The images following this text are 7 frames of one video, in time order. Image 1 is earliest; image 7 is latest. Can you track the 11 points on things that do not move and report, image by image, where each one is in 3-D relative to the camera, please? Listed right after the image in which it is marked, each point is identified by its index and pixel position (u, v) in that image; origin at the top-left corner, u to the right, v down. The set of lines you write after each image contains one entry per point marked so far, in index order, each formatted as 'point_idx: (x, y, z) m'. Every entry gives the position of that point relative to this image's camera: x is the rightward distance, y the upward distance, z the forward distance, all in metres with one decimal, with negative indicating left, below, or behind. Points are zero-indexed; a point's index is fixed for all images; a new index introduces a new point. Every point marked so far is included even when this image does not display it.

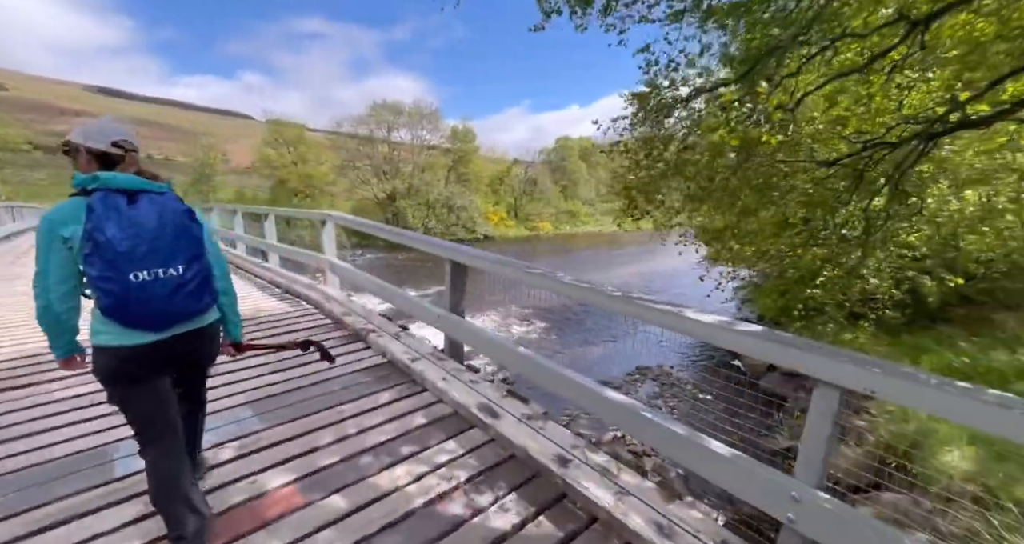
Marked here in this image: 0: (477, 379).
0: (-0.2, -0.6, +2.4) m
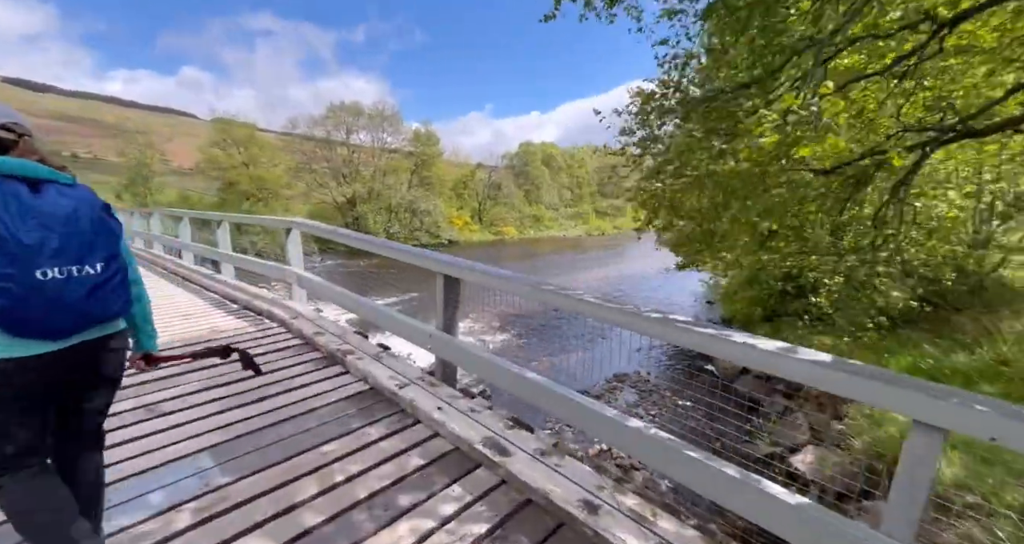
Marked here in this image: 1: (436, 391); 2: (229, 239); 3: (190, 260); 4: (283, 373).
0: (-0.2, -0.7, +2.1) m
1: (-0.4, -0.7, +2.3) m
2: (-3.8, +0.4, +5.3) m
3: (-5.2, +0.2, +6.4) m
4: (-1.5, -0.7, +2.6) m
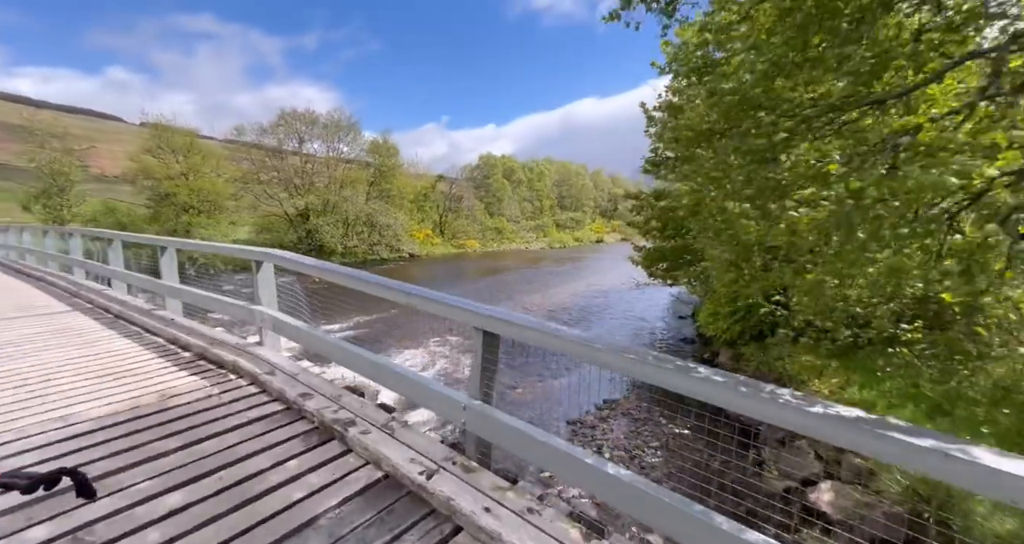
0: (+0.1, -1.0, +1.7) m
1: (-0.2, -0.9, +1.8) m
2: (-3.8, +0.1, +4.5) m
3: (-5.3, -0.2, +5.4) m
4: (-1.3, -0.9, +2.0) m
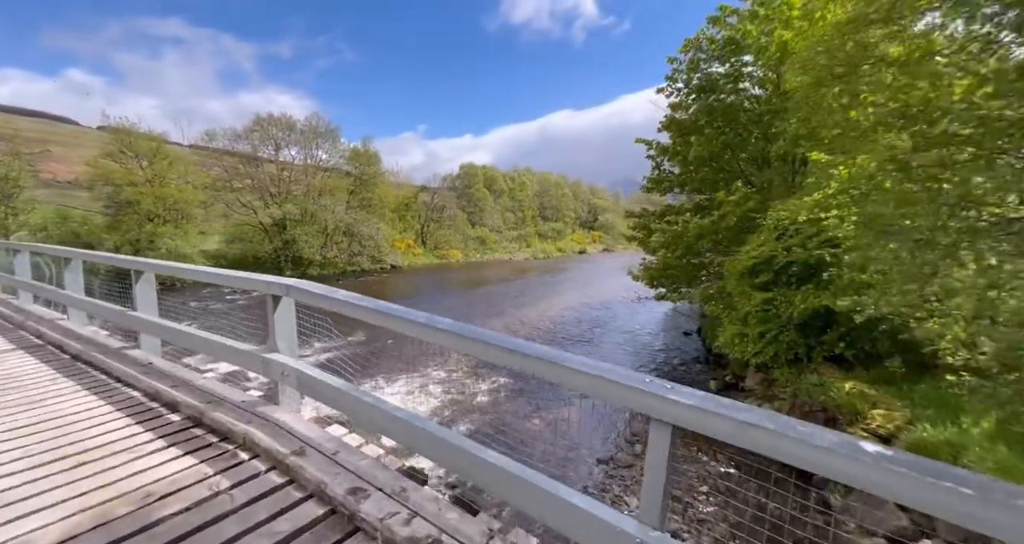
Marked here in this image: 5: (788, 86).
0: (+0.7, -1.2, +1.0) m
1: (+0.5, -1.1, +1.2) m
2: (-3.3, -0.2, +3.7) m
3: (-4.9, -0.5, +4.5) m
4: (-0.6, -1.2, +1.3) m
5: (+6.3, +4.4, +8.9) m
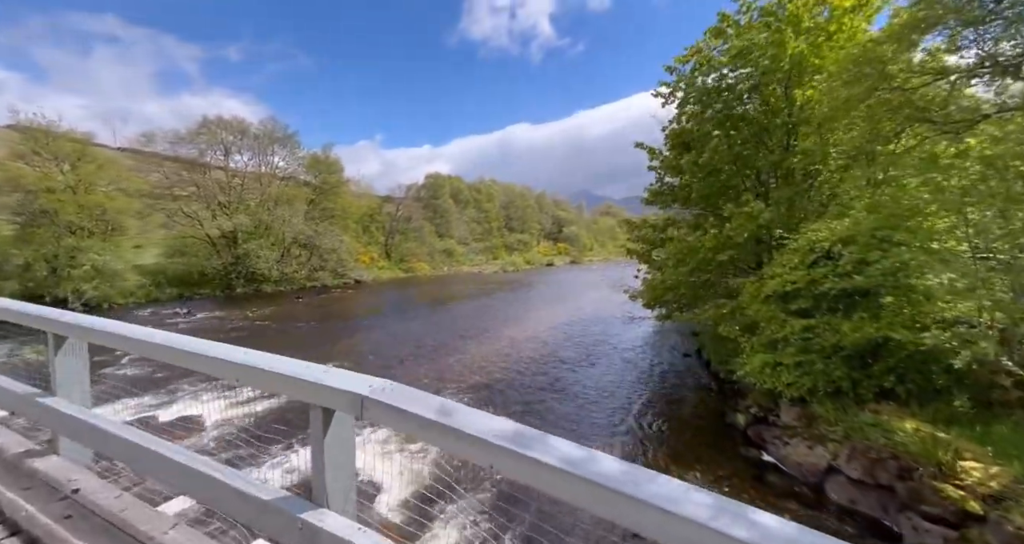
0: (+1.7, -1.5, +0.2) m
1: (+1.4, -1.5, +0.3) m
2: (-2.6, -0.6, +2.4) m
3: (-4.3, -1.0, +3.1) m
4: (+0.3, -1.5, +0.3) m
5: (+6.4, +3.9, +8.6) m
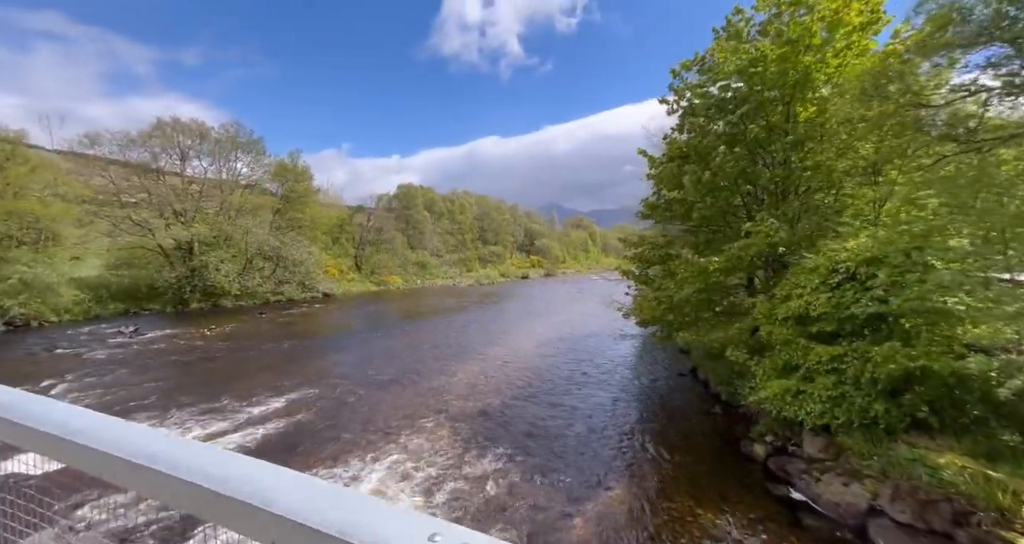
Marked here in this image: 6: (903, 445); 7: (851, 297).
0: (+2.3, -1.6, -0.4) m
1: (+2.0, -1.6, -0.3) m
2: (-2.2, -0.8, +1.5) m
3: (-3.8, -1.2, +2.0) m
4: (+0.9, -1.6, -0.4) m
5: (+6.4, +3.5, +8.5) m
6: (+5.5, -2.4, +5.6) m
7: (+5.4, -0.4, +6.4) m
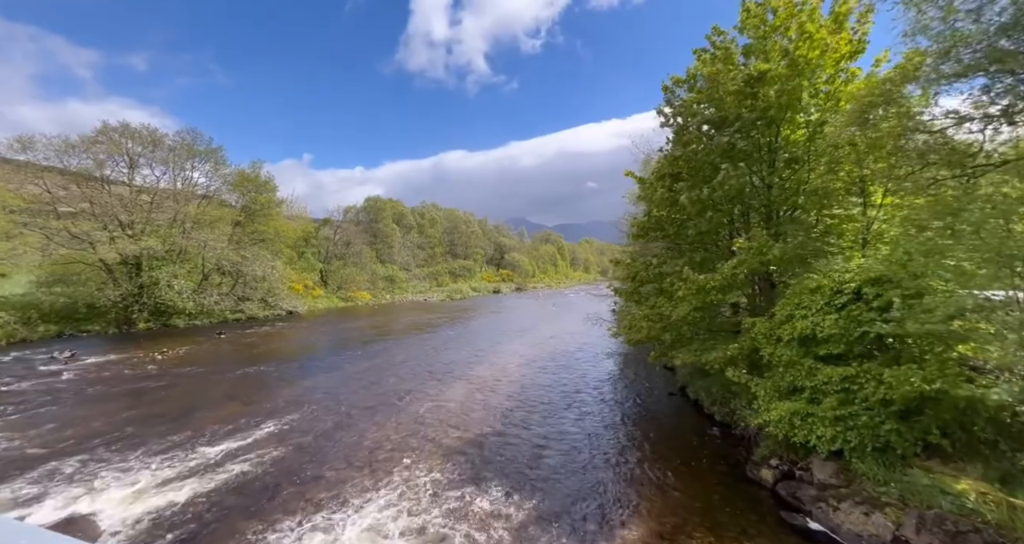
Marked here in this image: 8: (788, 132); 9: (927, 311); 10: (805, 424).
0: (+2.9, -1.8, -0.7) m
1: (+2.7, -1.7, -0.6) m
2: (-1.7, -1.0, +0.9) m
3: (-3.4, -1.4, +1.3) m
4: (+1.5, -1.8, -0.8) m
5: (+6.3, +3.1, +8.7) m
6: (+5.6, -2.8, +5.5) m
7: (+5.5, -0.7, +6.4) m
8: (+6.2, +3.1, +9.0) m
9: (+5.9, -0.5, +5.7) m
10: (+4.8, -2.5, +6.5) m
